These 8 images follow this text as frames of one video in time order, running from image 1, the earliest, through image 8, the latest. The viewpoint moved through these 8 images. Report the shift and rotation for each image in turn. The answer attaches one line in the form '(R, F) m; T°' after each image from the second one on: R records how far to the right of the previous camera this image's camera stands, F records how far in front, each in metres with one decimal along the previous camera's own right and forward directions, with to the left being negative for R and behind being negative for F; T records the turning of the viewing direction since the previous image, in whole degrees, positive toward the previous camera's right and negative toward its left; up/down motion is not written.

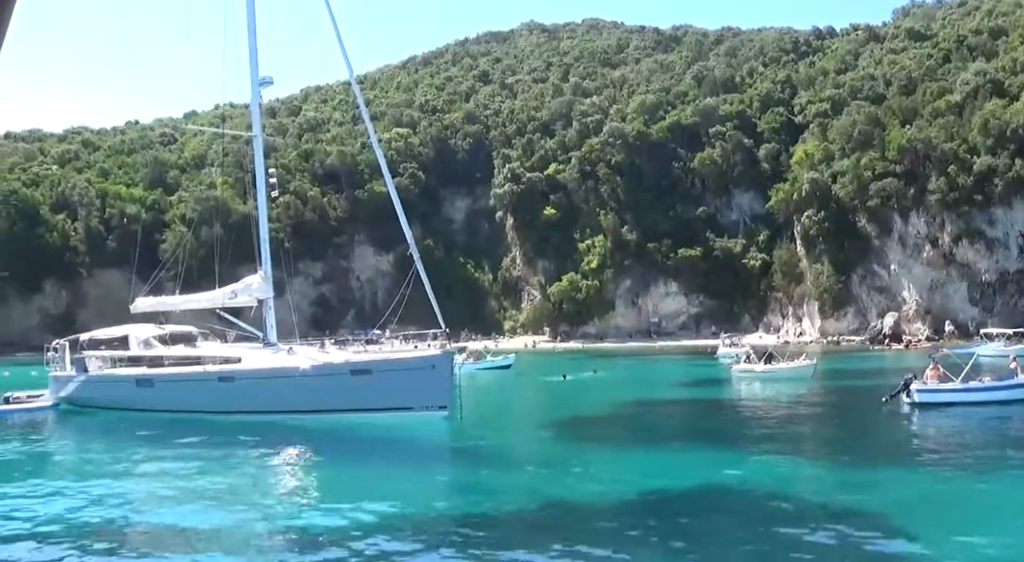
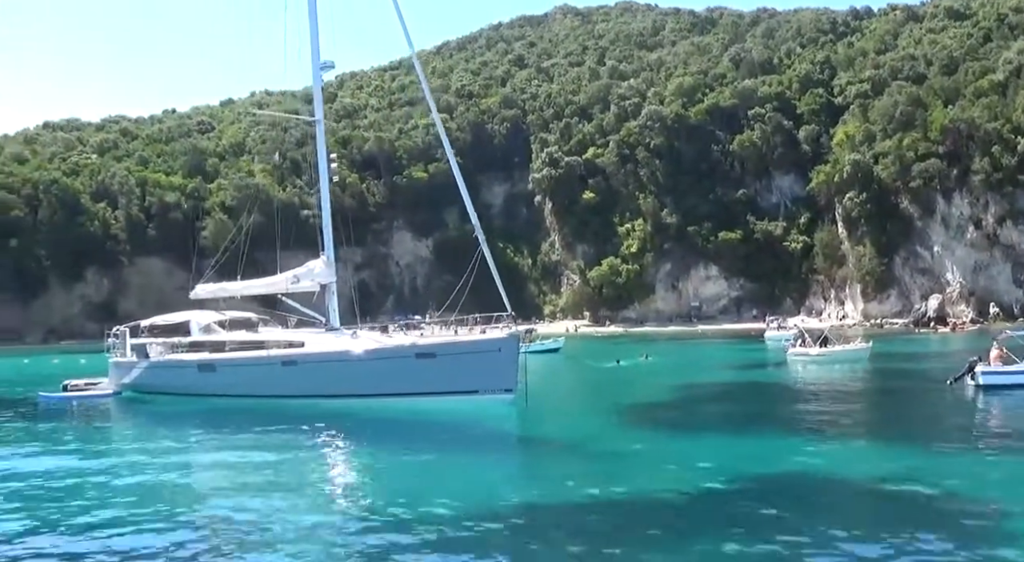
(-1.3, +0.1) m; -1°
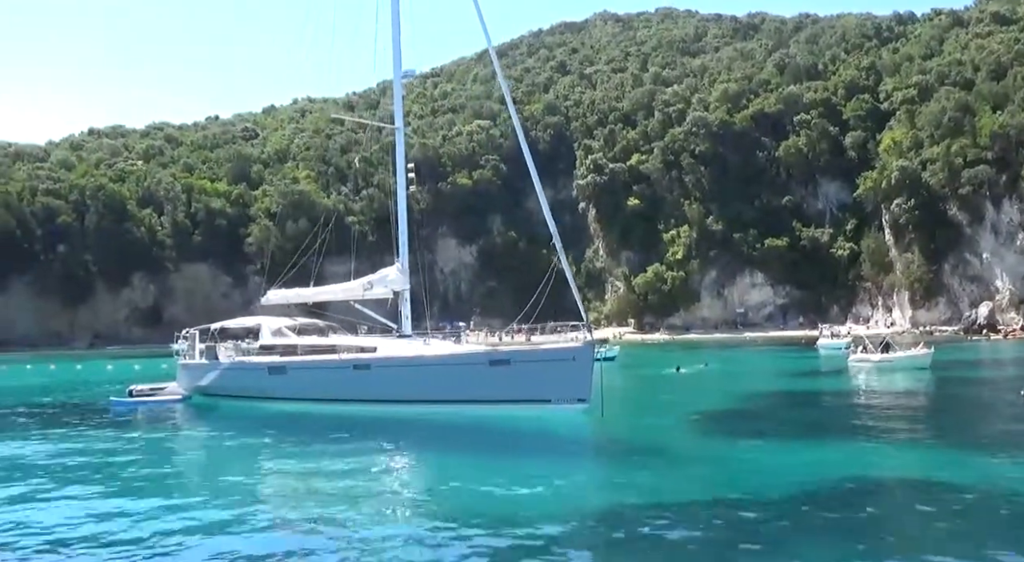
(-1.5, +0.2) m; -1°
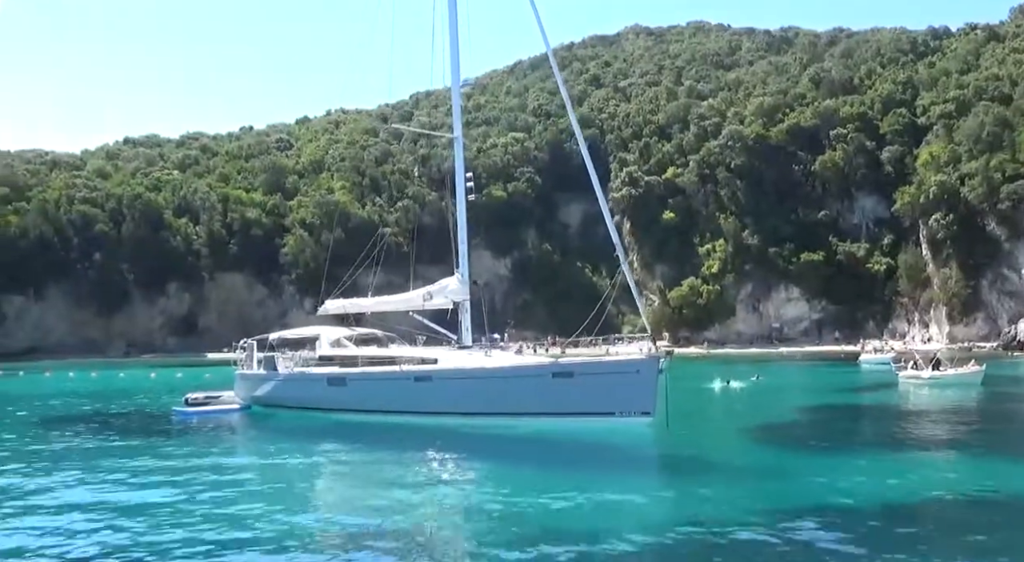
(-1.3, +0.1) m; -1°
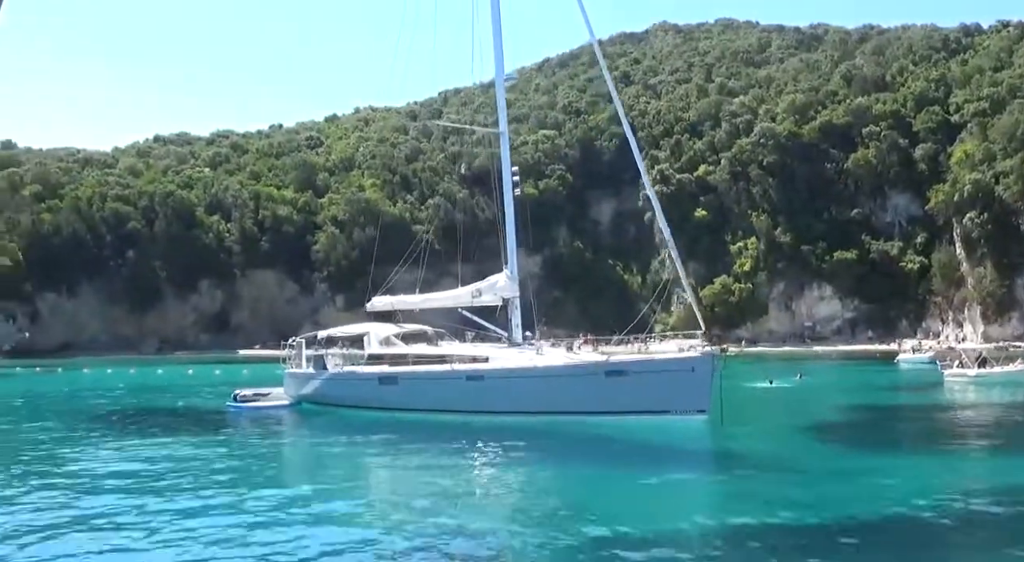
(-1.0, +0.1) m; -1°
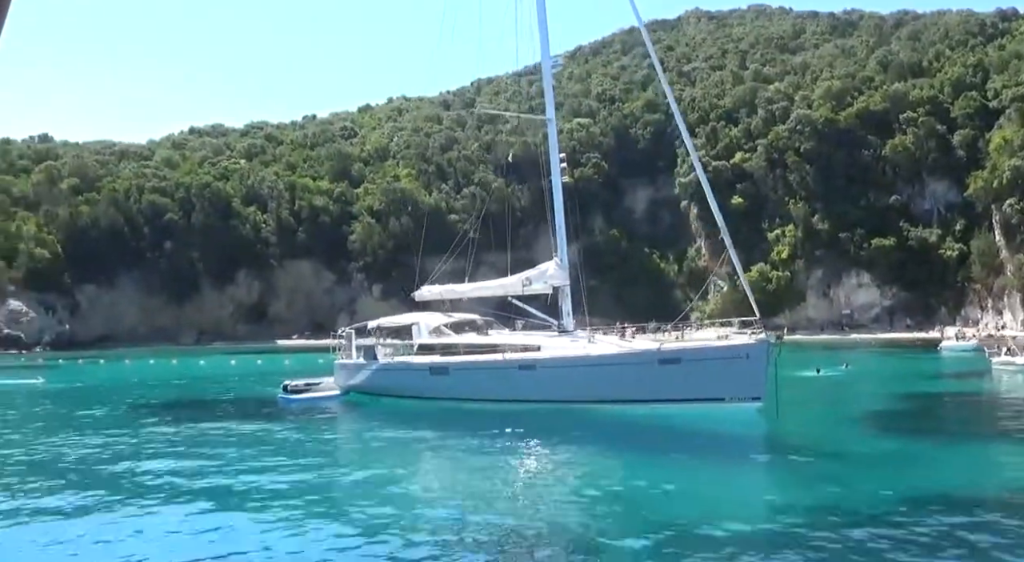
(-0.8, 0.0) m; -1°
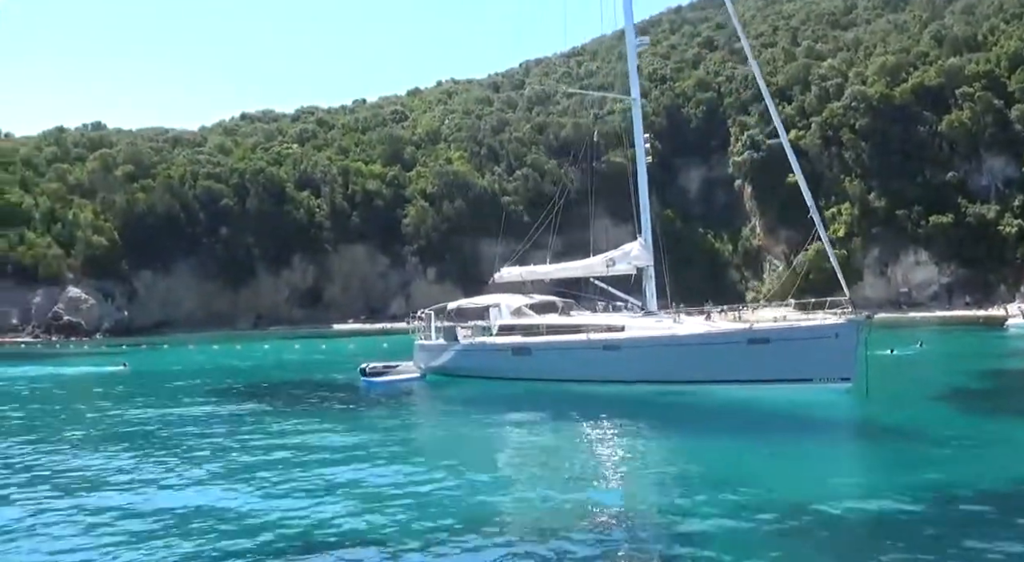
(-1.6, -0.1) m; -2°
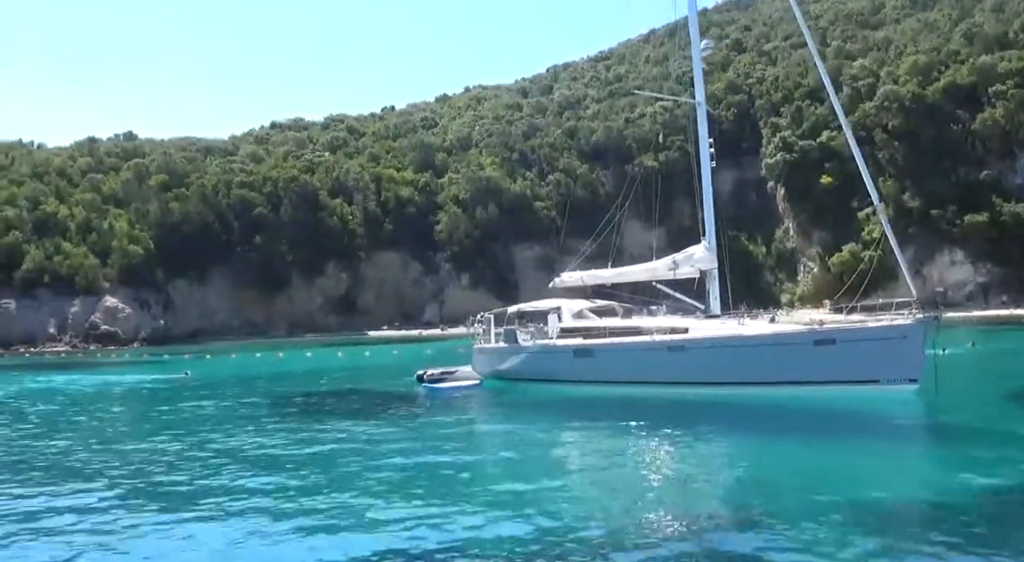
(-1.5, -0.1) m; -1°
